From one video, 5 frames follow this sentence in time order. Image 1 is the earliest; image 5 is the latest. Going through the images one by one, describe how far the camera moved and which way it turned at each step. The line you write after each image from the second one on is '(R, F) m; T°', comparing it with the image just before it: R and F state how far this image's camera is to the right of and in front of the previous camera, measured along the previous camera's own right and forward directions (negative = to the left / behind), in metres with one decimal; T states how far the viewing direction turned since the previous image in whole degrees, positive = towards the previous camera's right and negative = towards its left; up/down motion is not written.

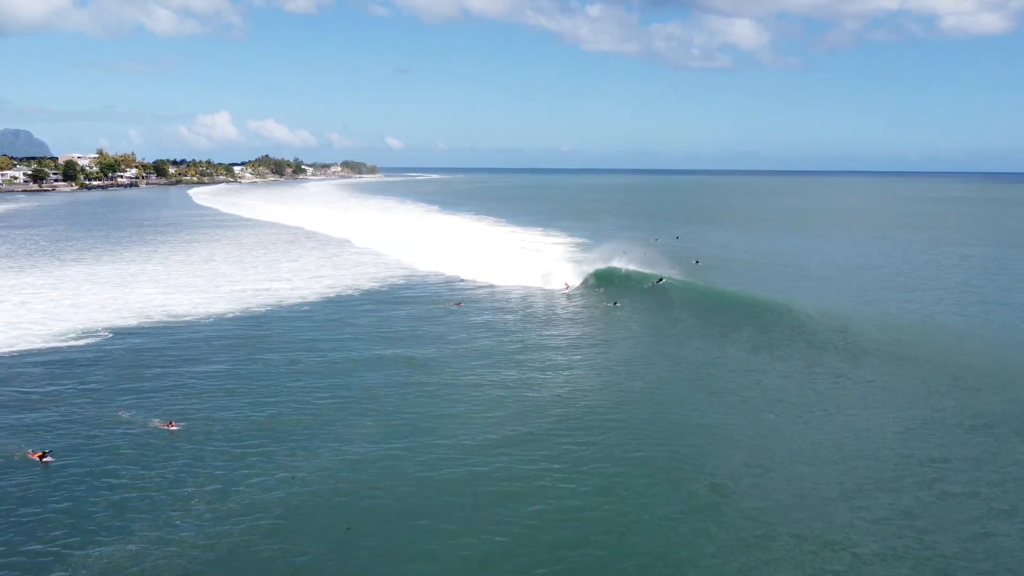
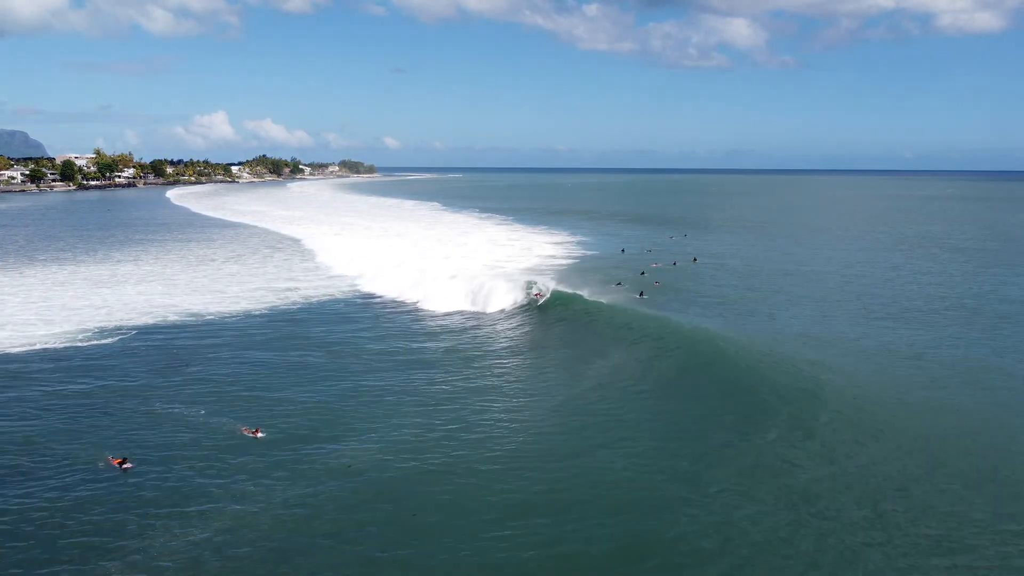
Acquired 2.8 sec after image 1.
(-0.2, 0.0) m; 0°
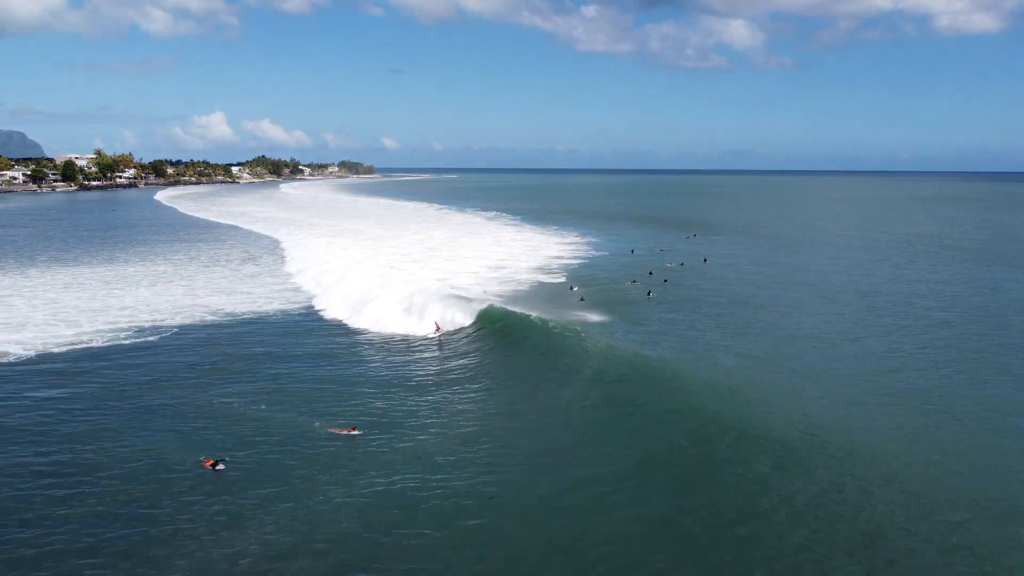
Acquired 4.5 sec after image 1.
(-0.5, +0.1) m; 0°
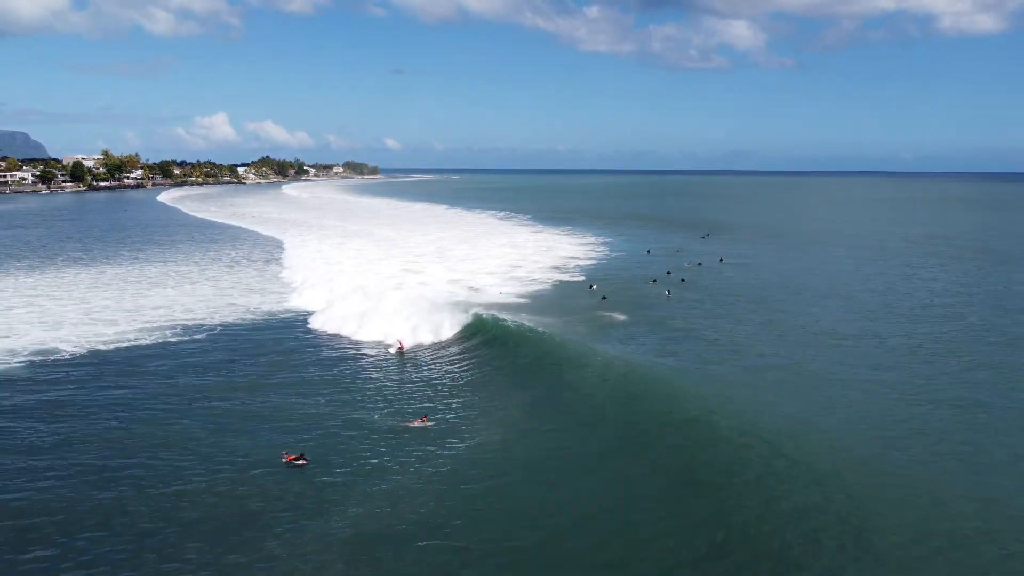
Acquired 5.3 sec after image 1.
(-0.8, -0.1) m; 0°
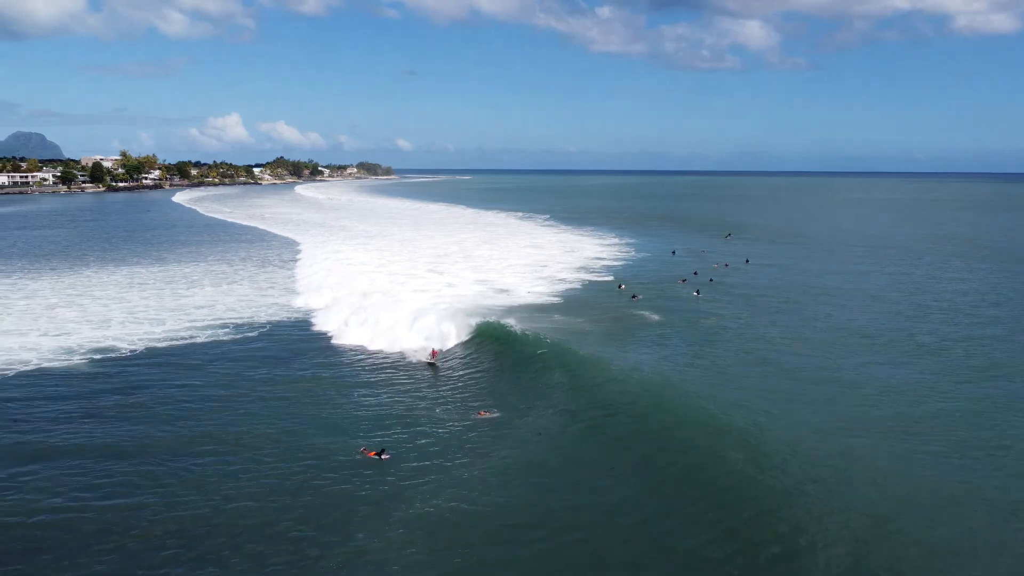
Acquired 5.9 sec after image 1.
(-0.8, 0.0) m; -1°
